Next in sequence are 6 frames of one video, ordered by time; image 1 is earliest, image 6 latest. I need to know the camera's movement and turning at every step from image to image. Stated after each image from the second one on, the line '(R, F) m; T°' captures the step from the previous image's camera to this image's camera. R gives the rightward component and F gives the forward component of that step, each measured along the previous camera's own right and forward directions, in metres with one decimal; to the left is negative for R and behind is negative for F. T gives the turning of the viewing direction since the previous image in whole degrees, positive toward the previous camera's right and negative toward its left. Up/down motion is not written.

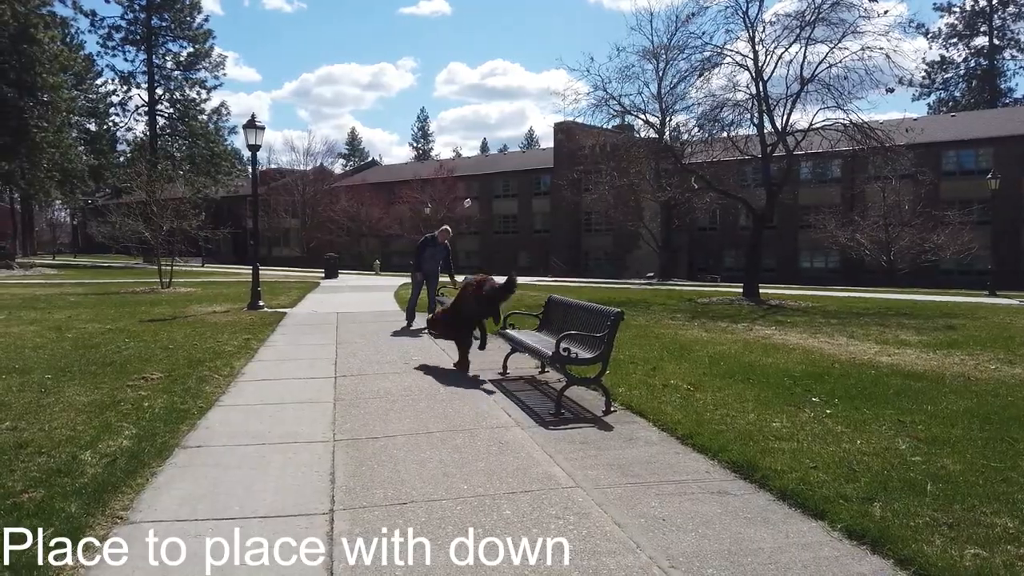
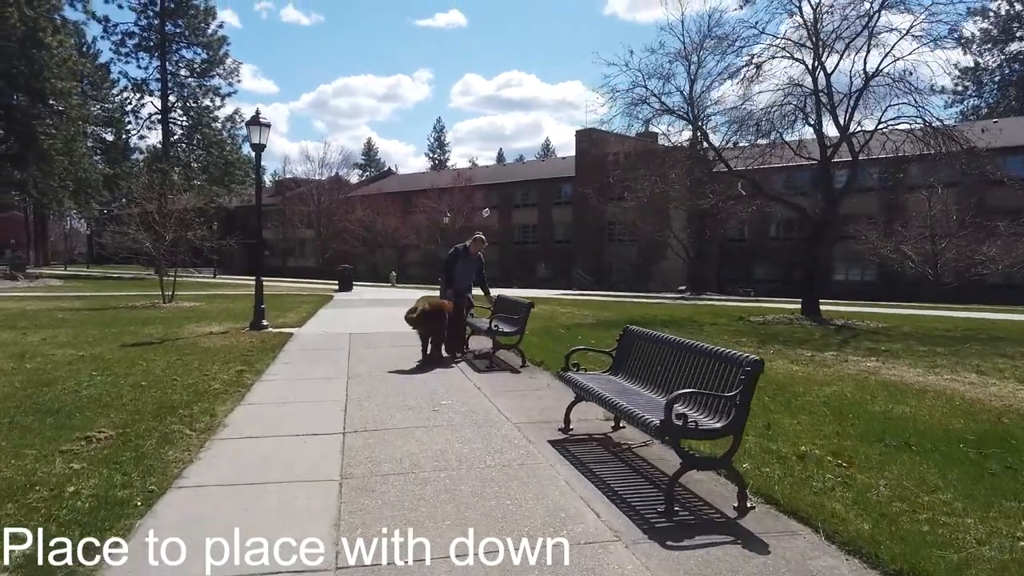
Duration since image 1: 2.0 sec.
(-0.4, +2.1) m; -1°
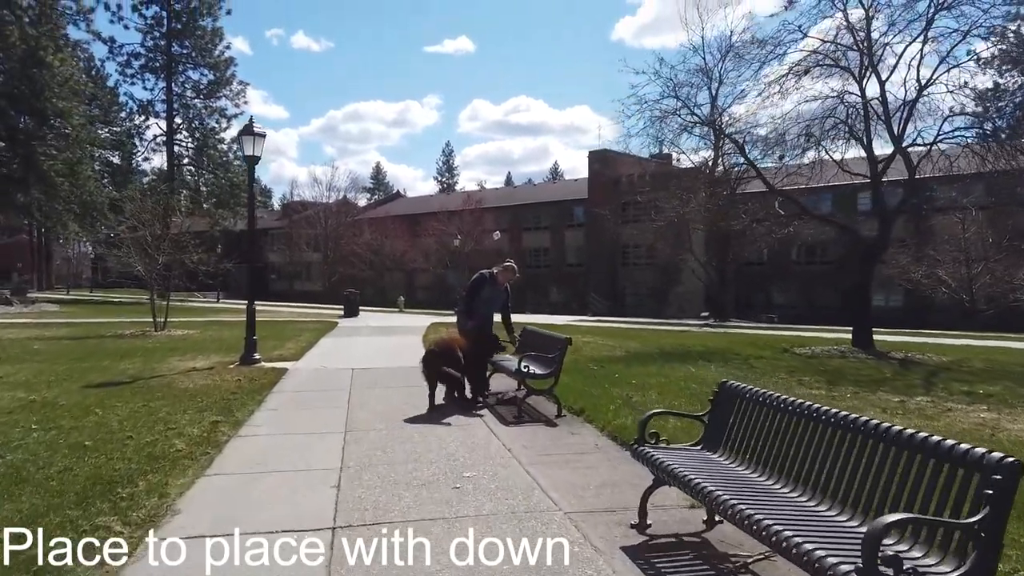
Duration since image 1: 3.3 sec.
(-0.3, +1.8) m; -1°
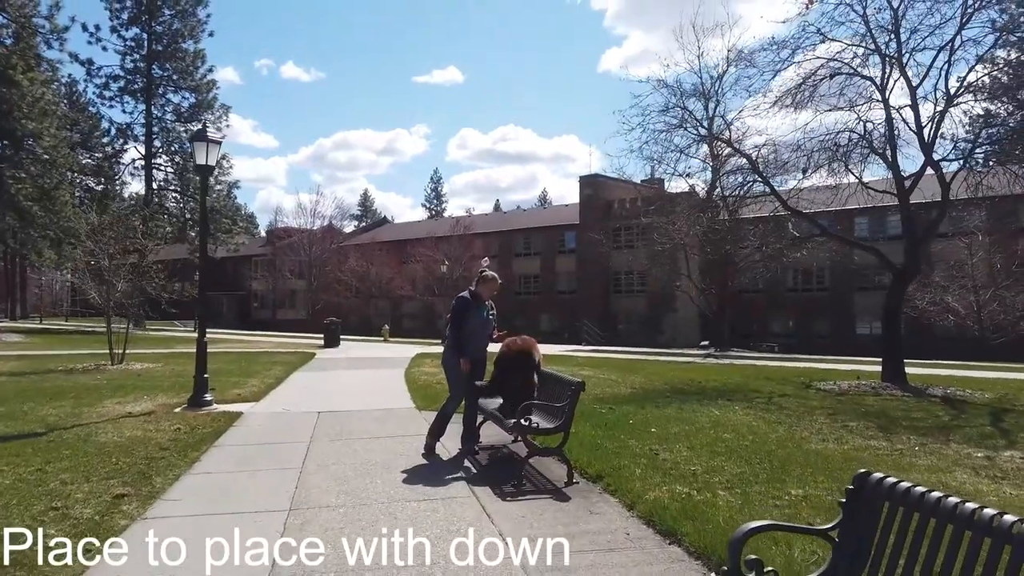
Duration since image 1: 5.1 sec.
(-0.1, +1.8) m; +1°
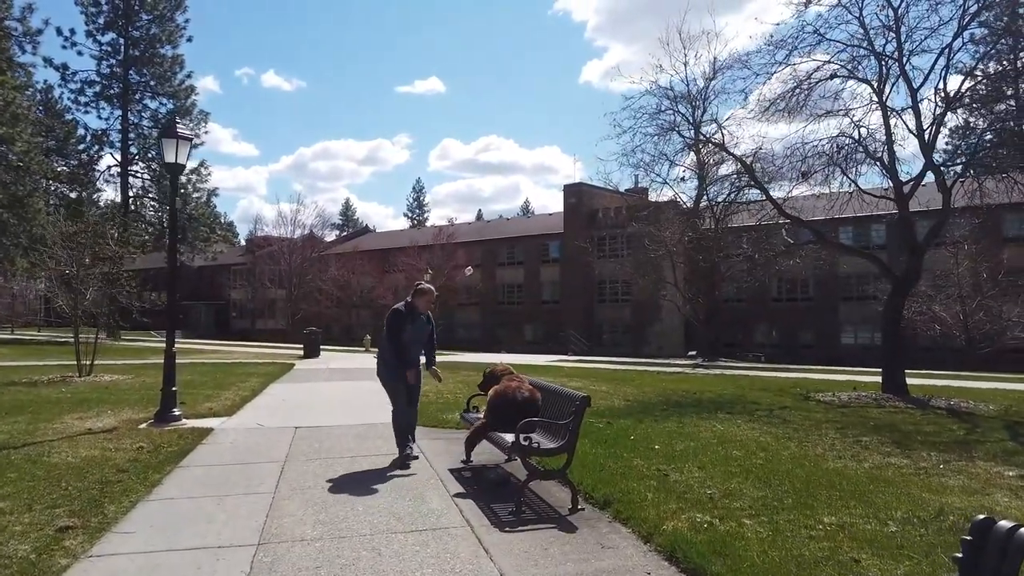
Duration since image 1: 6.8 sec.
(-0.1, +0.7) m; +1°
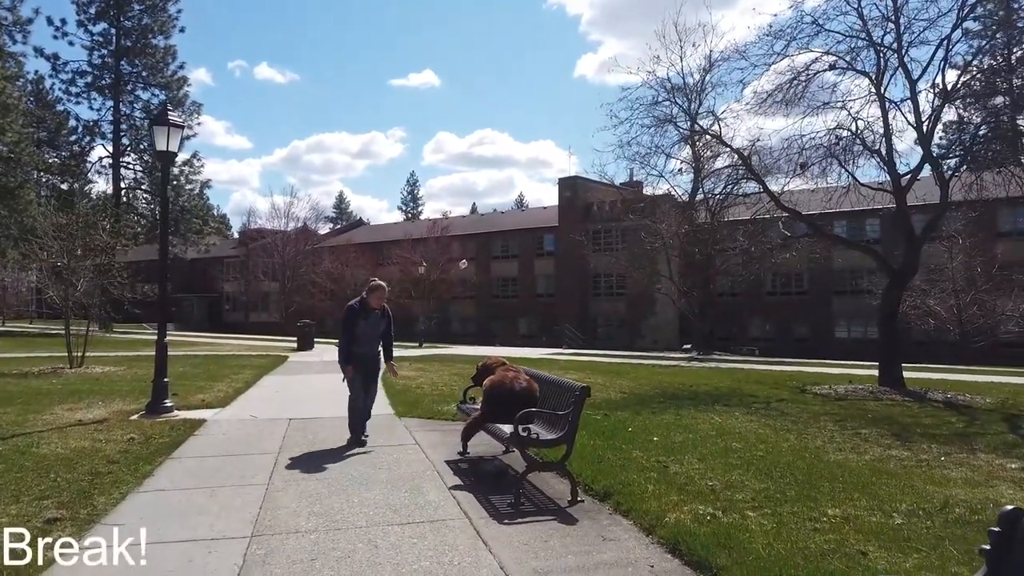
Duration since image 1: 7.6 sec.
(0.0, +0.1) m; 0°
